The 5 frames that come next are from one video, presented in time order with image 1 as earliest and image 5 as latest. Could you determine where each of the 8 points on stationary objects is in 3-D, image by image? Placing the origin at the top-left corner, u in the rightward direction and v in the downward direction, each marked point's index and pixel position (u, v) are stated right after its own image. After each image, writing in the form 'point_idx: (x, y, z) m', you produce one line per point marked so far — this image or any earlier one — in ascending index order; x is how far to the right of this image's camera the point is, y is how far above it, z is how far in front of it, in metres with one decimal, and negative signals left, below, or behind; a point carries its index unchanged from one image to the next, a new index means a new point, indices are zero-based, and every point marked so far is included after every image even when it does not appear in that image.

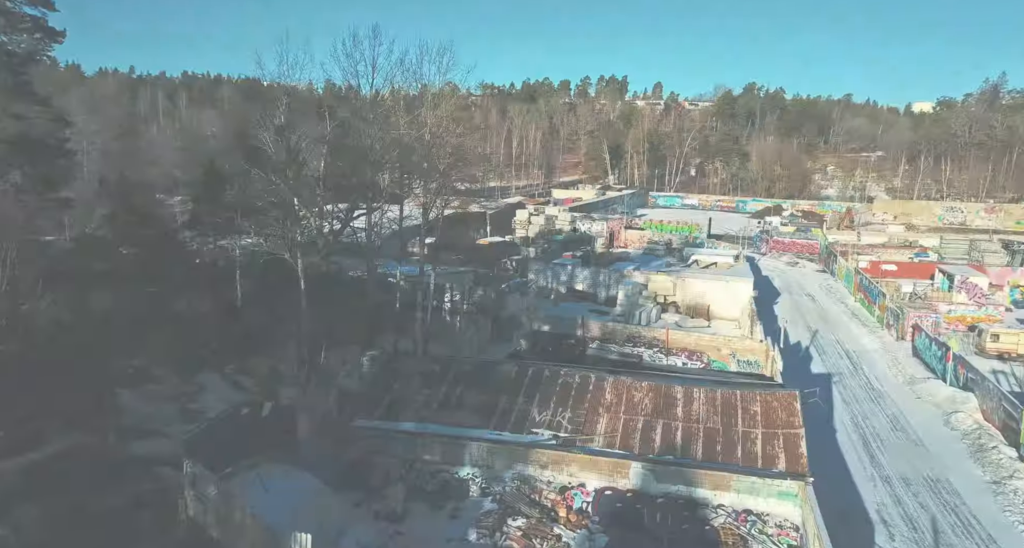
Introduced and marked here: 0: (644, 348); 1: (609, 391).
0: (+3.5, -2.0, +17.8) m
1: (+1.7, -2.0, +11.5) m
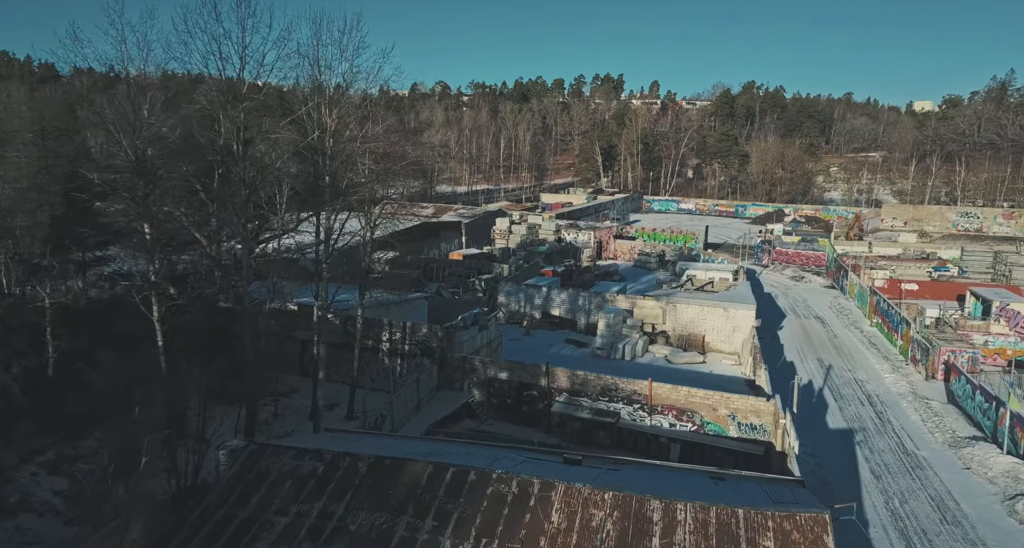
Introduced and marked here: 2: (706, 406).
0: (+2.4, -2.8, +14.3) m
1: (+0.5, -2.8, +8.0) m
2: (+4.0, -2.7, +13.6) m
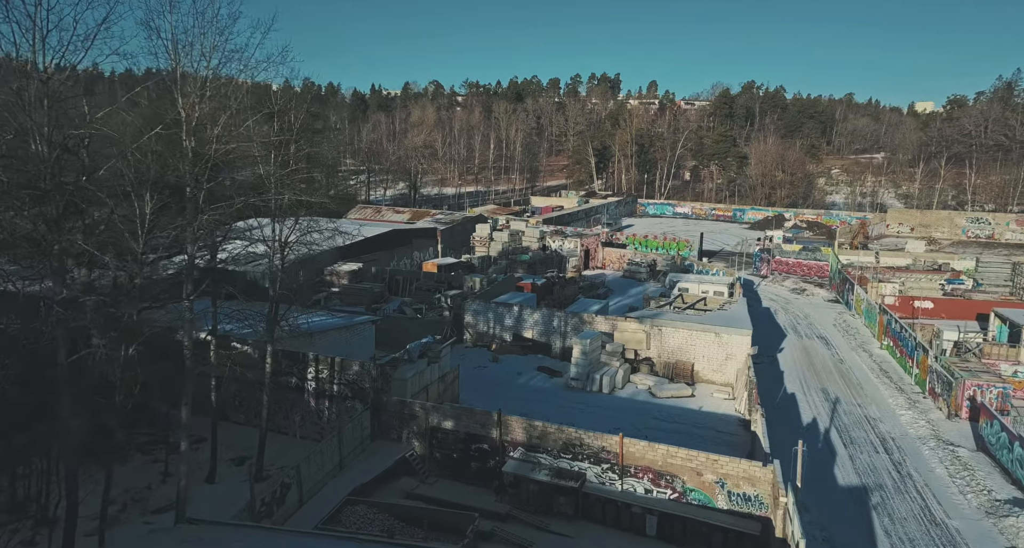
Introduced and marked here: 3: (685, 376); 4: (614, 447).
0: (+1.4, -3.4, +11.7) m
1: (-0.5, -3.4, +5.5) m
2: (+2.9, -3.3, +11.0) m
3: (+4.8, -2.9, +18.5) m
4: (+1.8, -3.0, +11.6) m
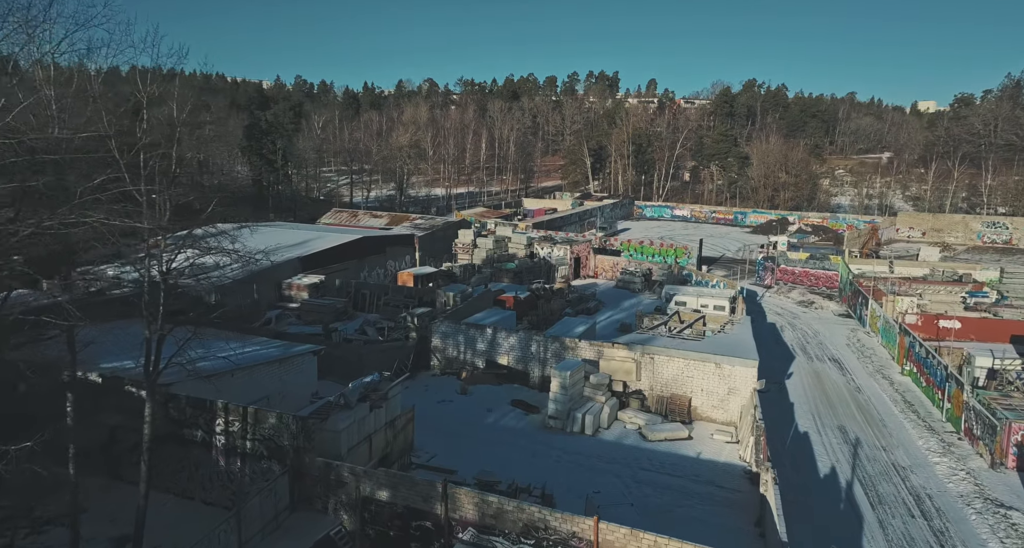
0: (+0.6, -3.9, +9.2) m
1: (-1.2, -3.9, +3.0) m
2: (+2.2, -3.8, +8.5) m
3: (+4.1, -3.3, +15.9) m
4: (+1.0, -3.5, +9.0) m
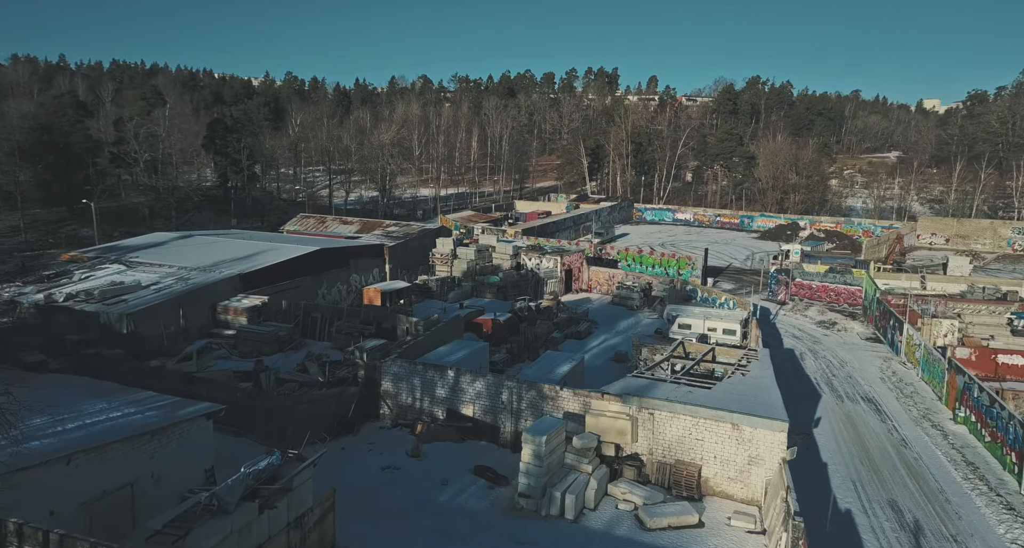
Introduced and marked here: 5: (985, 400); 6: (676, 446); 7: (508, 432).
0: (-0.1, -4.5, +5.7) m
1: (-2.0, -4.6, -0.5) m
2: (+1.4, -4.4, +5.0) m
3: (+3.3, -4.0, +12.4) m
4: (+0.3, -4.2, +5.5) m
5: (+11.0, -2.9, +15.4) m
6: (+3.2, -3.3, +12.7) m
7: (-0.1, -3.4, +14.2) m
